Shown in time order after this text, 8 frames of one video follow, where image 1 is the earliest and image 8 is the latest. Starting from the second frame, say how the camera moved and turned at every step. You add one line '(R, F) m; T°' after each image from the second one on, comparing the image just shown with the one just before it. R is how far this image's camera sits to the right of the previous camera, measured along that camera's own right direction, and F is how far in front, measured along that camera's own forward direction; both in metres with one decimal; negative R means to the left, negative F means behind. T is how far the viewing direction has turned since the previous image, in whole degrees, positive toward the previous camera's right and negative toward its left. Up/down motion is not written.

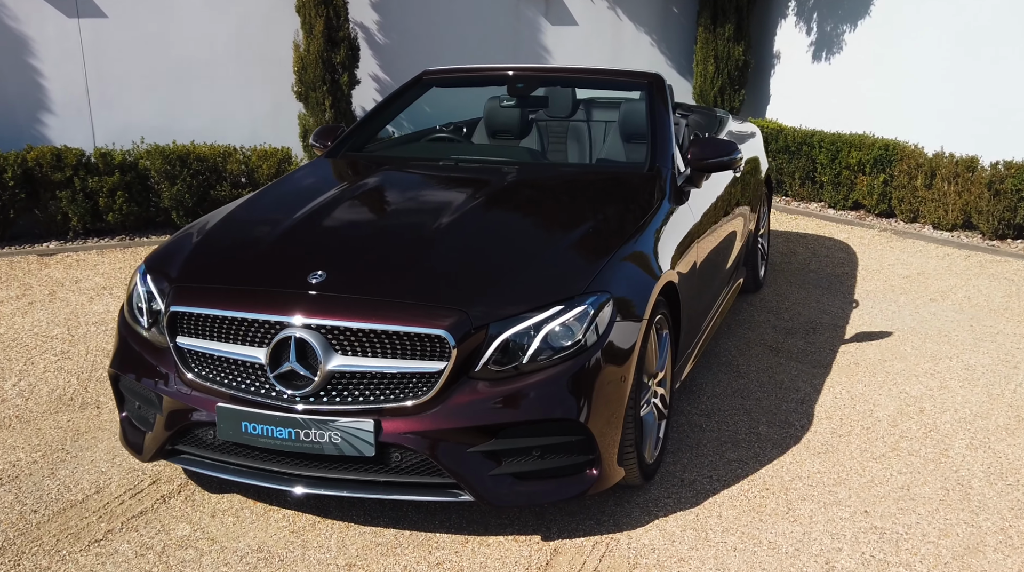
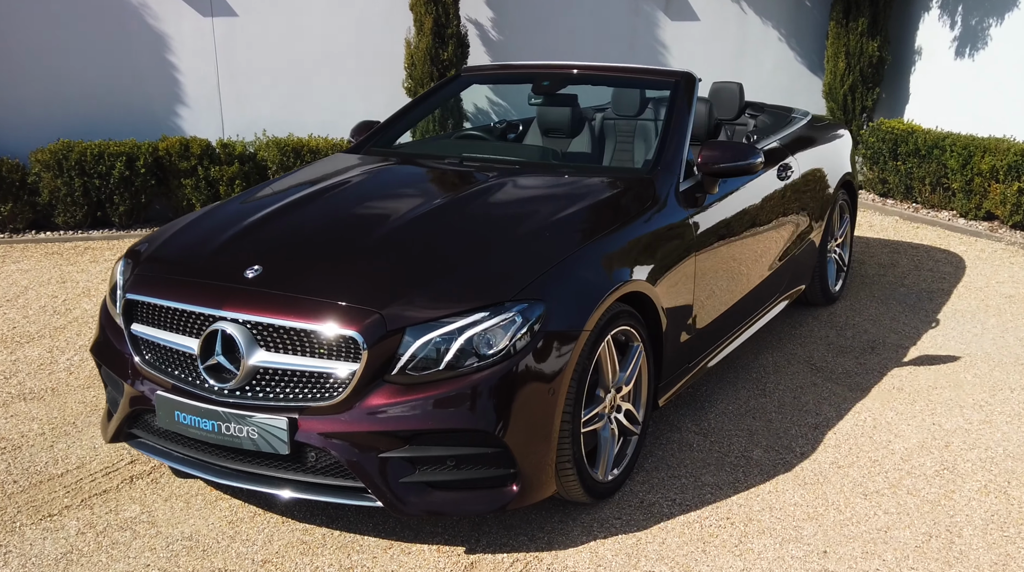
(+0.7, +0.1) m; -10°
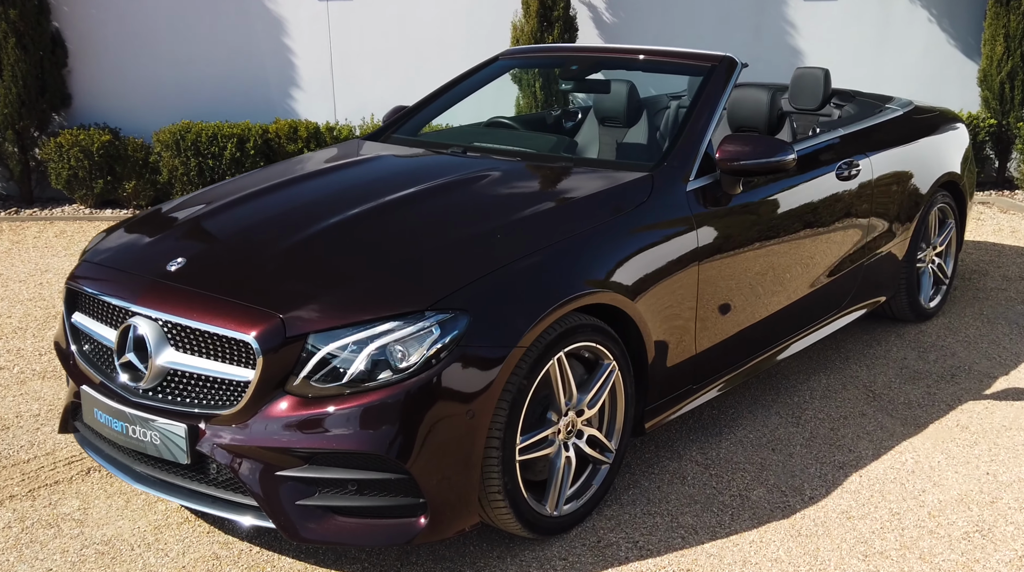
(+0.6, +0.3) m; -10°
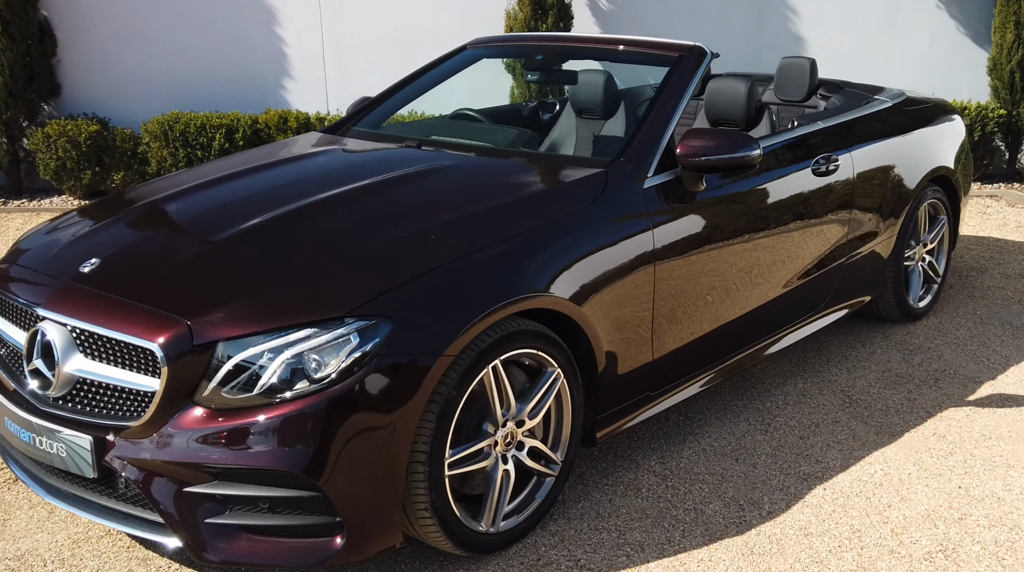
(+0.2, +0.2) m; -1°
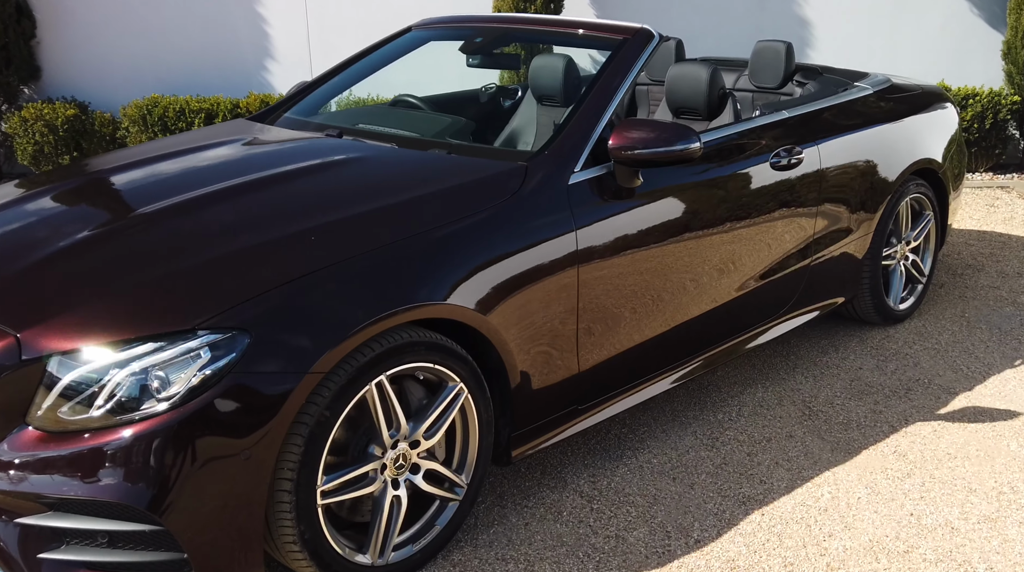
(+0.3, +0.3) m; -1°
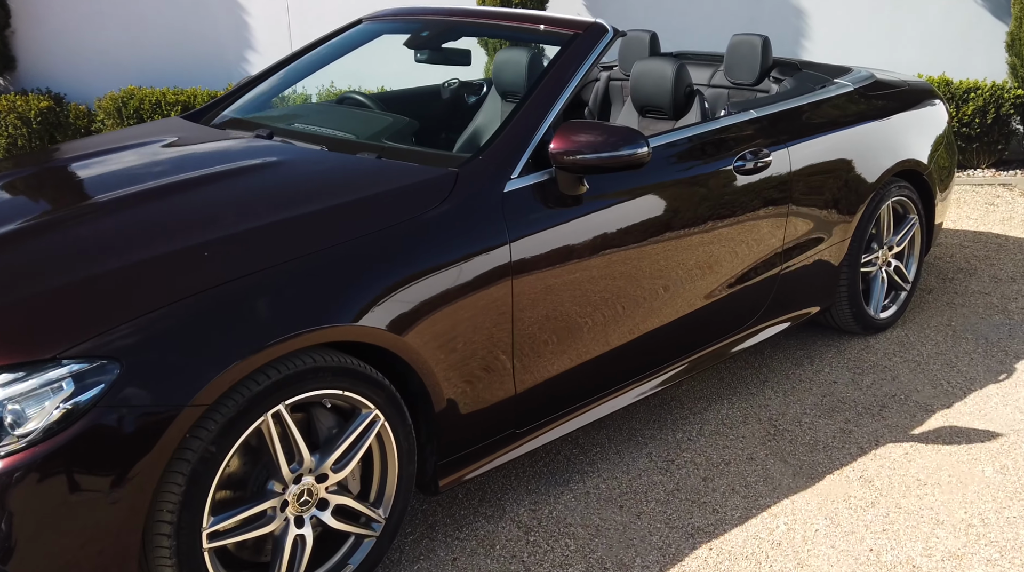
(+0.2, +0.2) m; 0°
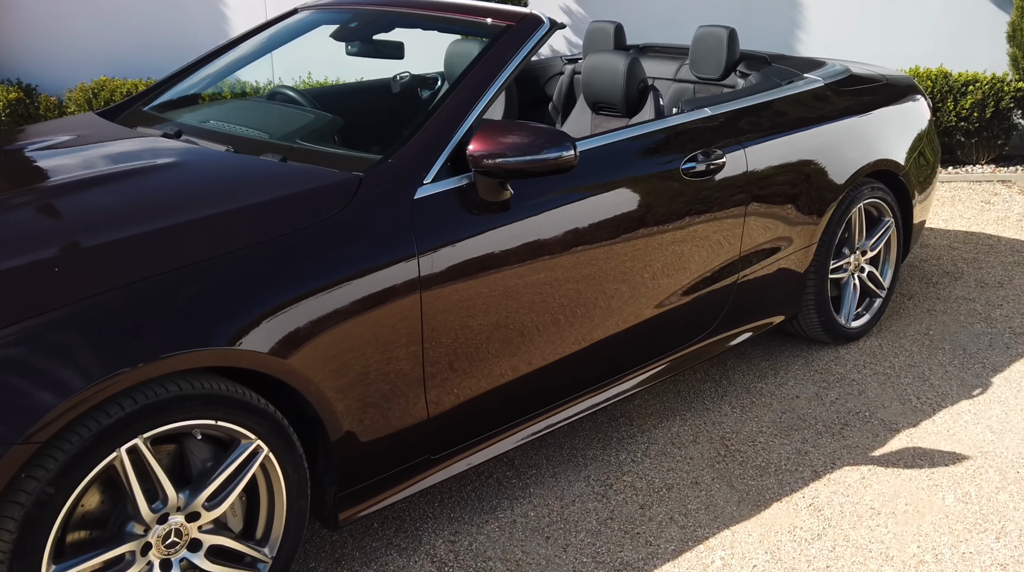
(+0.3, +0.2) m; 0°
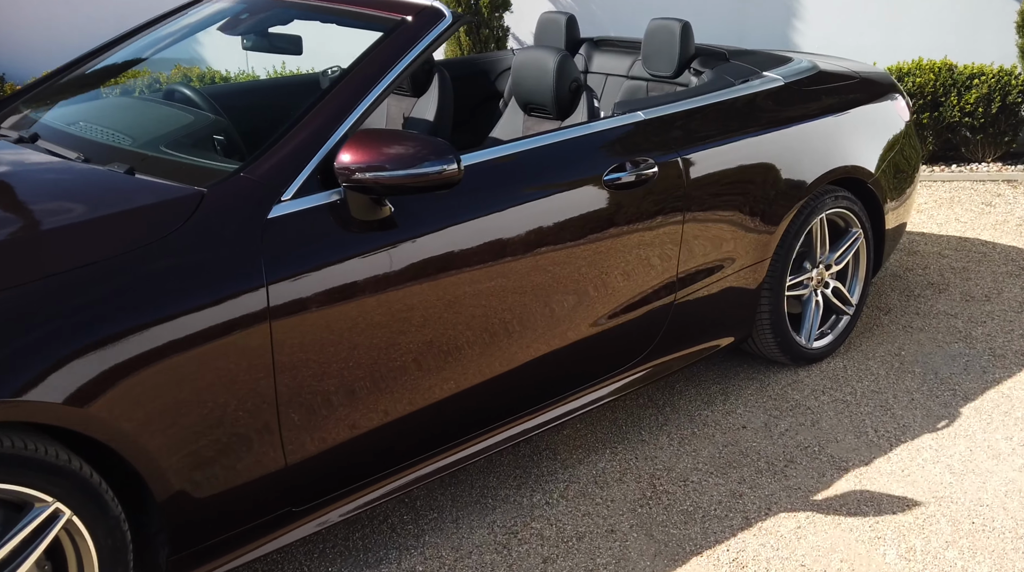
(+0.3, +0.3) m; -1°
